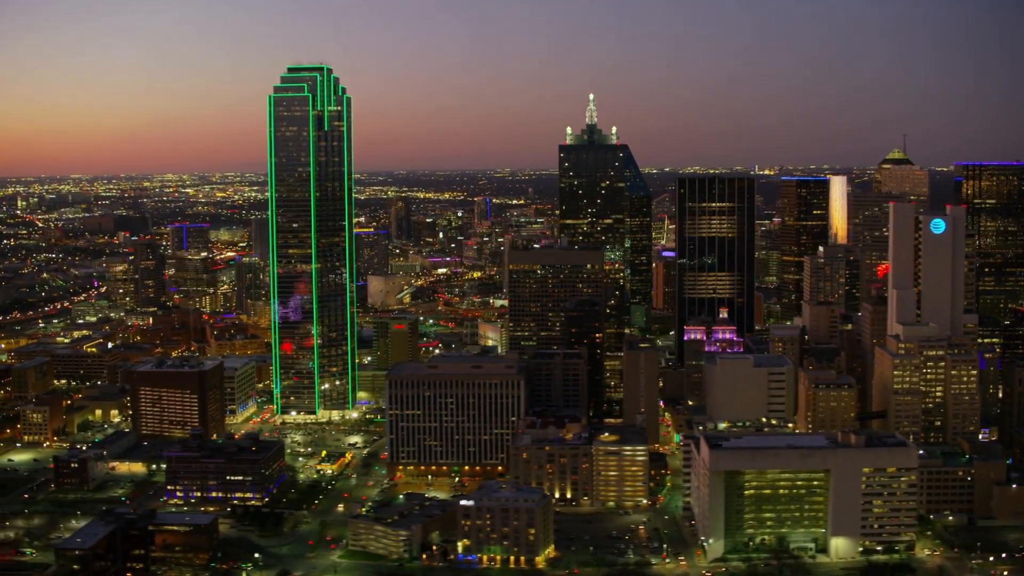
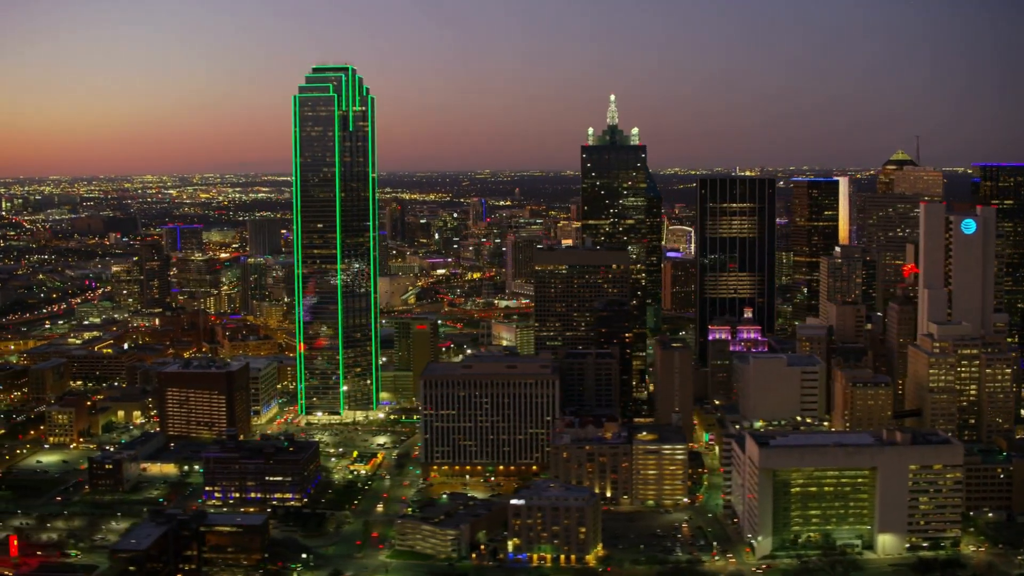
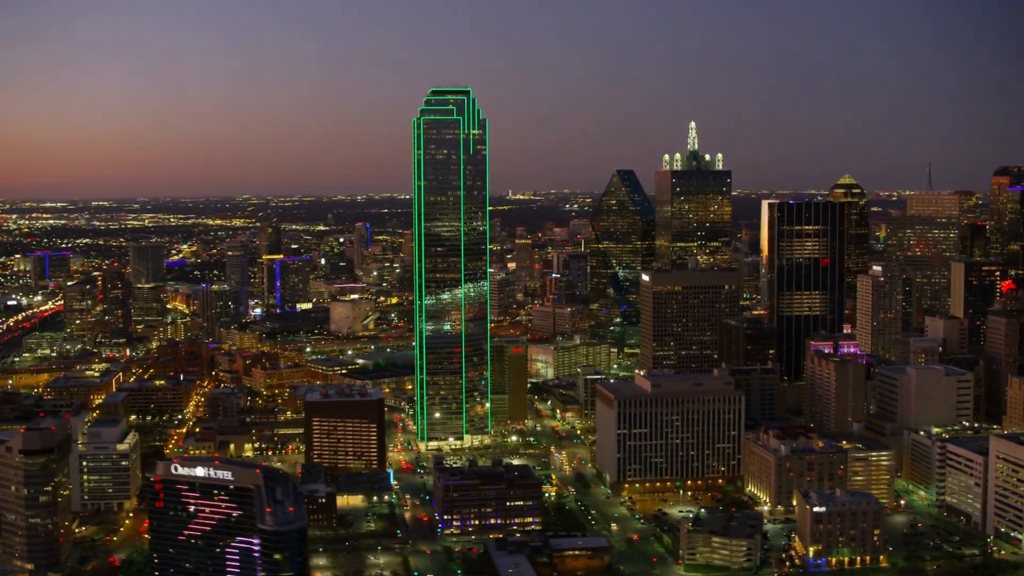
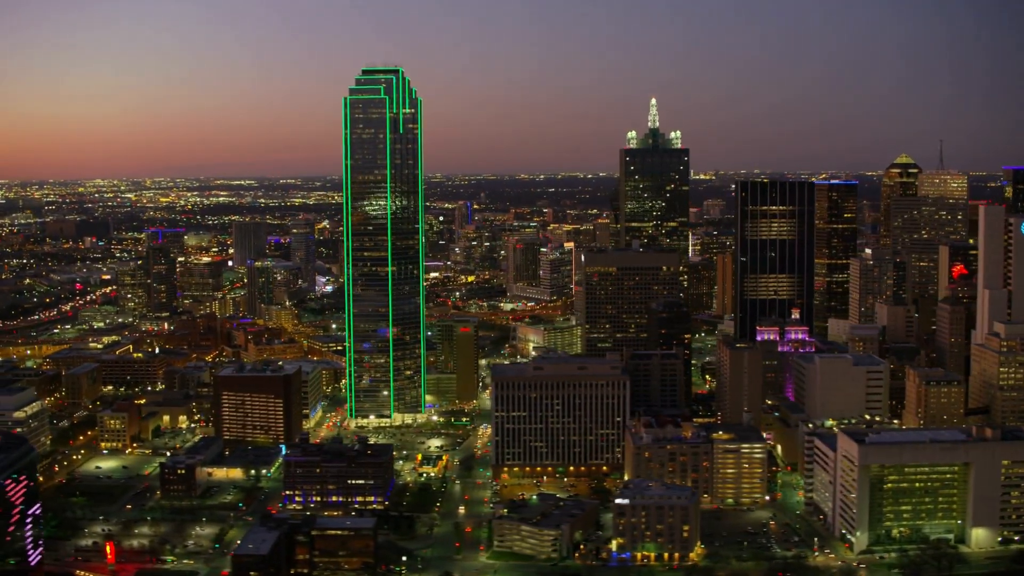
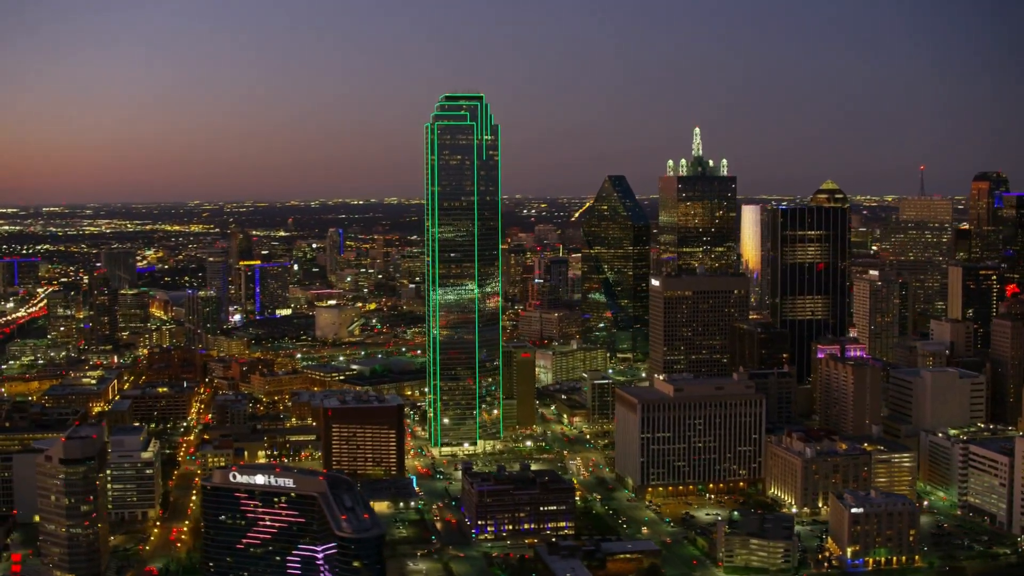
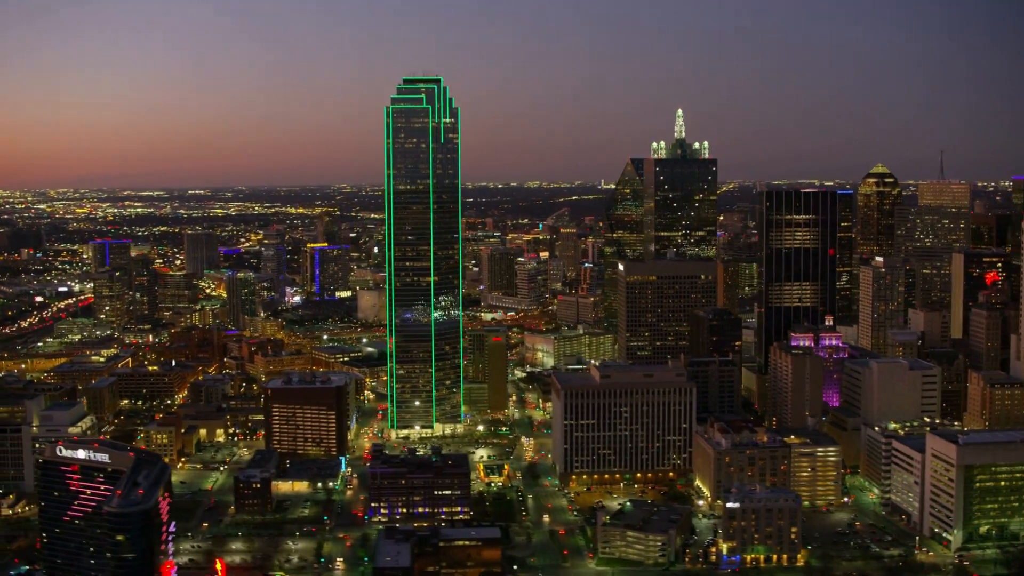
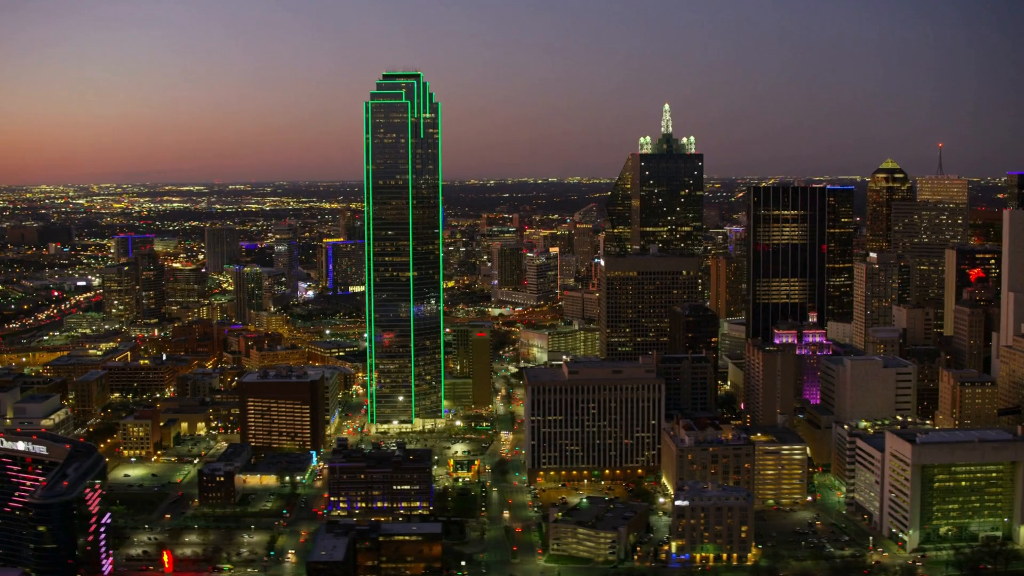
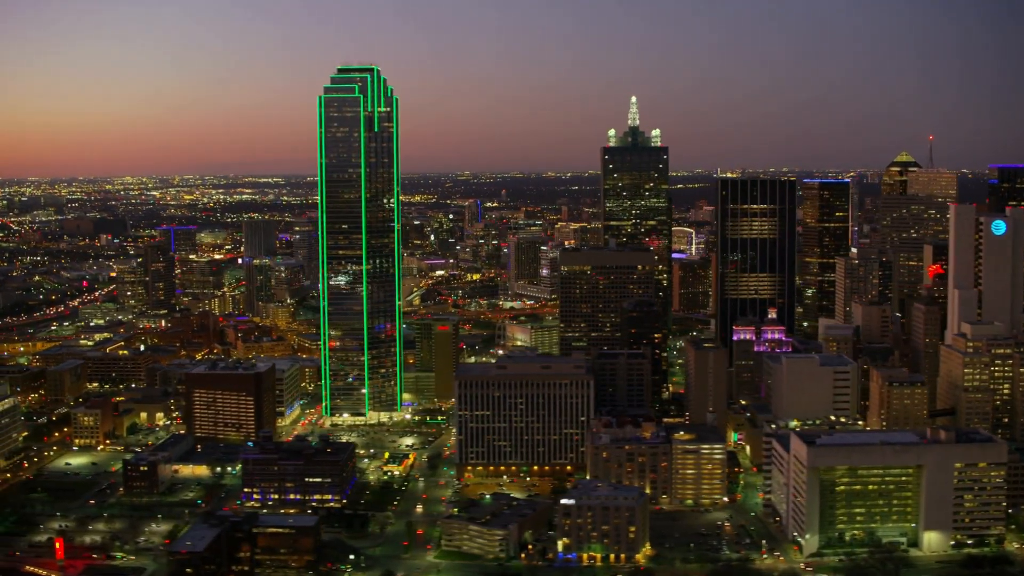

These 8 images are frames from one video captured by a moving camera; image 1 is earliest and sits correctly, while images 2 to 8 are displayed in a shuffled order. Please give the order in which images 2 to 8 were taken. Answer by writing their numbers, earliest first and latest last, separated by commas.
2, 8, 4, 7, 6, 3, 5
